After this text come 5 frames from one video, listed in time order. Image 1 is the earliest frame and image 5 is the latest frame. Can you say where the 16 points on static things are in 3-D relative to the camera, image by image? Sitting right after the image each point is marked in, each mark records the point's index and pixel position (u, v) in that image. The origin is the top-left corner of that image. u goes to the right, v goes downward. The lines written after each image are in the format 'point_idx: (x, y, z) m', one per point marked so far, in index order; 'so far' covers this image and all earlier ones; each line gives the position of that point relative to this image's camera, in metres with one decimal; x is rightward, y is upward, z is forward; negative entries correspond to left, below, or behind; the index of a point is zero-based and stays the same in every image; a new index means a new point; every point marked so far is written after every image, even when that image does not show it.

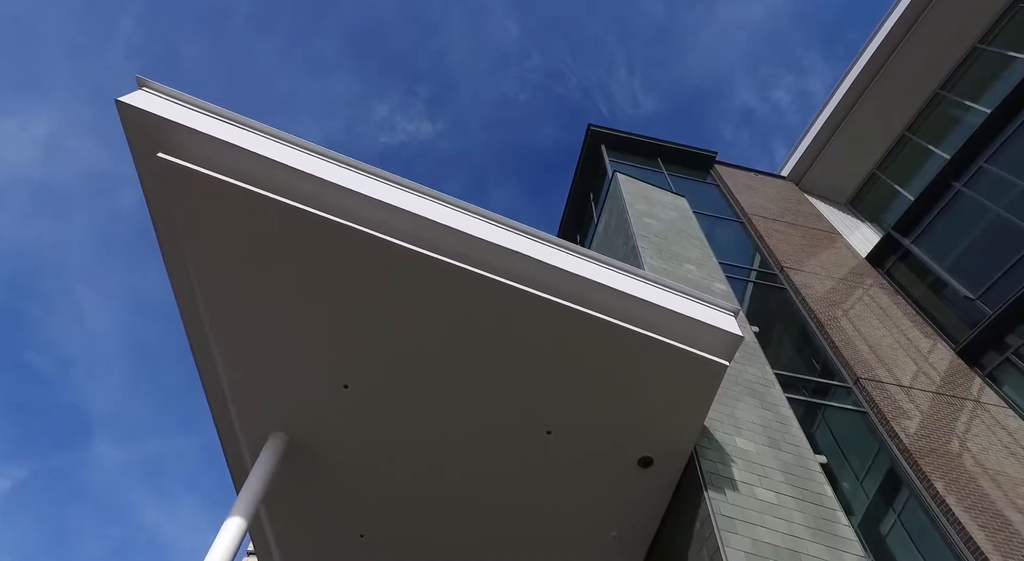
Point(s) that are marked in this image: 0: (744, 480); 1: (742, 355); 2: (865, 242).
0: (+3.1, -2.6, +7.7) m
1: (+4.3, -1.4, +10.7) m
2: (+11.6, +1.2, +19.1) m
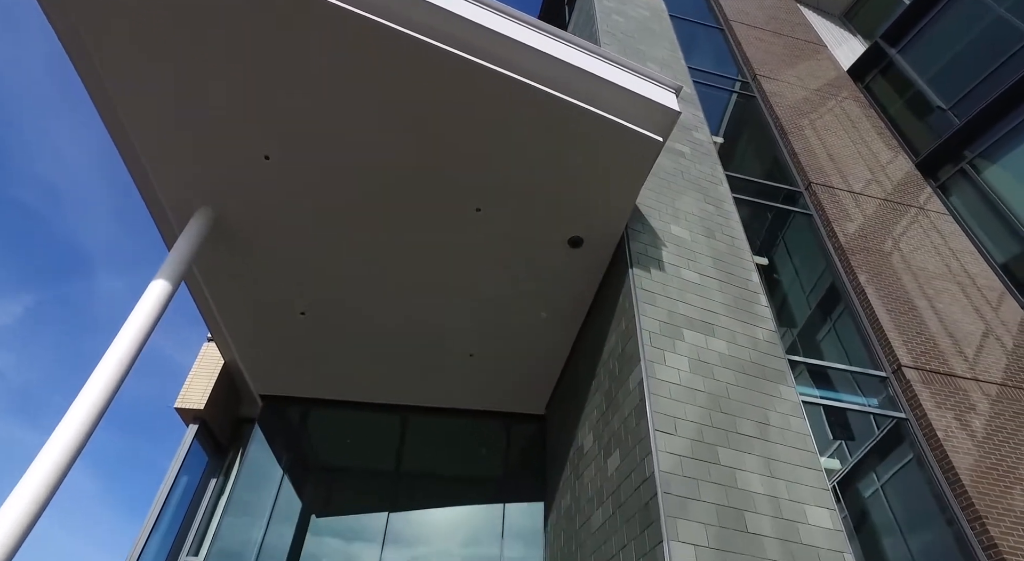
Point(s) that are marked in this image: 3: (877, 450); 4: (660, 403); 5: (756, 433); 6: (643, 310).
0: (+2.2, +0.2, +7.8) m
1: (+3.3, +2.3, +10.5) m
2: (+10.4, +7.0, +18.0) m
3: (+5.0, -2.4, +7.7) m
4: (+1.6, -1.3, +6.2) m
5: (+2.7, -1.7, +6.5) m
6: (+1.6, -0.4, +7.0) m
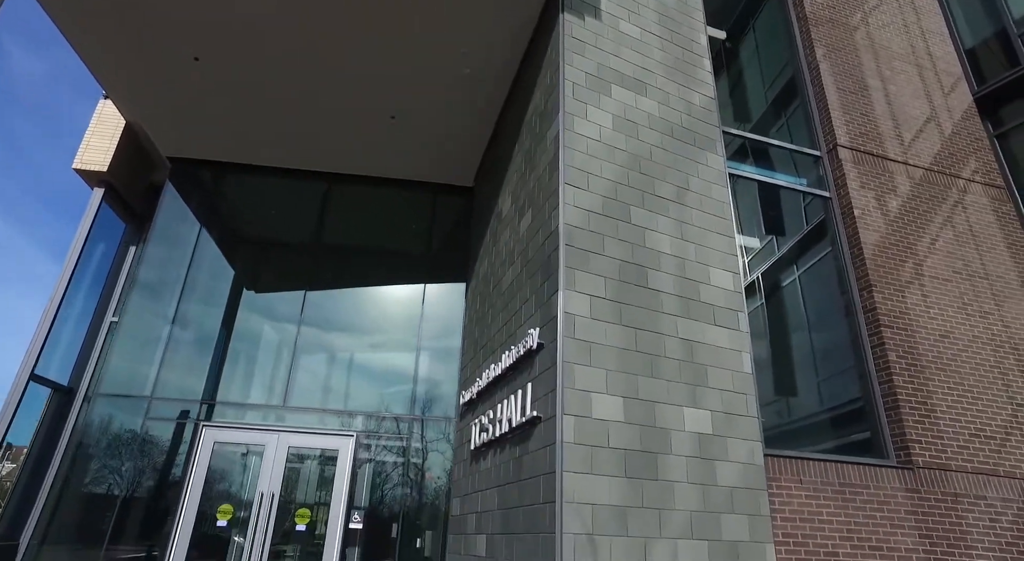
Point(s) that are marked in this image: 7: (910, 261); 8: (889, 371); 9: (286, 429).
0: (+1.2, +3.2, +6.9) m
1: (+2.3, +6.0, +8.7) m
2: (+9.2, +12.7, +14.8) m
3: (+3.9, +0.6, +7.8) m
4: (+0.6, +1.2, +5.8) m
5: (+1.7, +0.9, +6.3) m
6: (+0.6, +2.4, +6.2) m
7: (+5.2, +0.3, +7.5) m
8: (+4.4, -1.0, +6.7) m
9: (-3.3, -2.2, +8.6) m
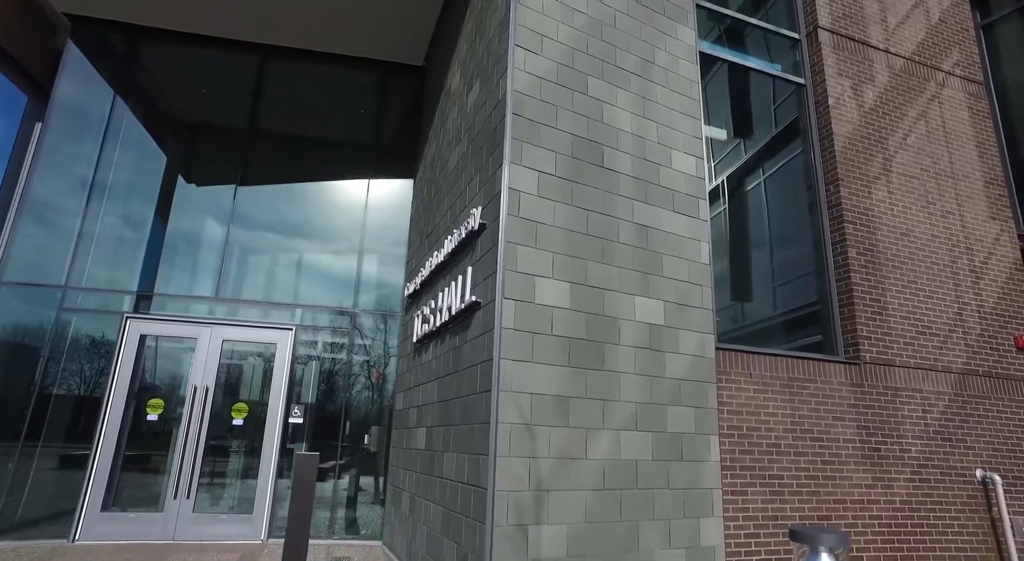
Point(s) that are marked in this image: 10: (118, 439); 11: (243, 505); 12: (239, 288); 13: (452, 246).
0: (+0.7, +4.4, +5.8) m
1: (+1.7, +7.4, +7.3) m
2: (+8.4, +14.9, +12.7) m
3: (+3.2, +1.9, +7.3) m
4: (+0.1, +2.3, +5.0) m
5: (+1.2, +2.0, +5.6) m
6: (+0.1, +3.5, +5.3) m
7: (+4.6, +1.5, +7.2) m
8: (+3.8, +0.1, +6.6) m
9: (-4.1, -0.6, +8.1) m
10: (-5.1, -2.0, +7.5) m
11: (-3.3, -2.8, +7.3) m
12: (-3.9, -0.1, +8.4) m
13: (-0.6, +0.3, +5.5) m
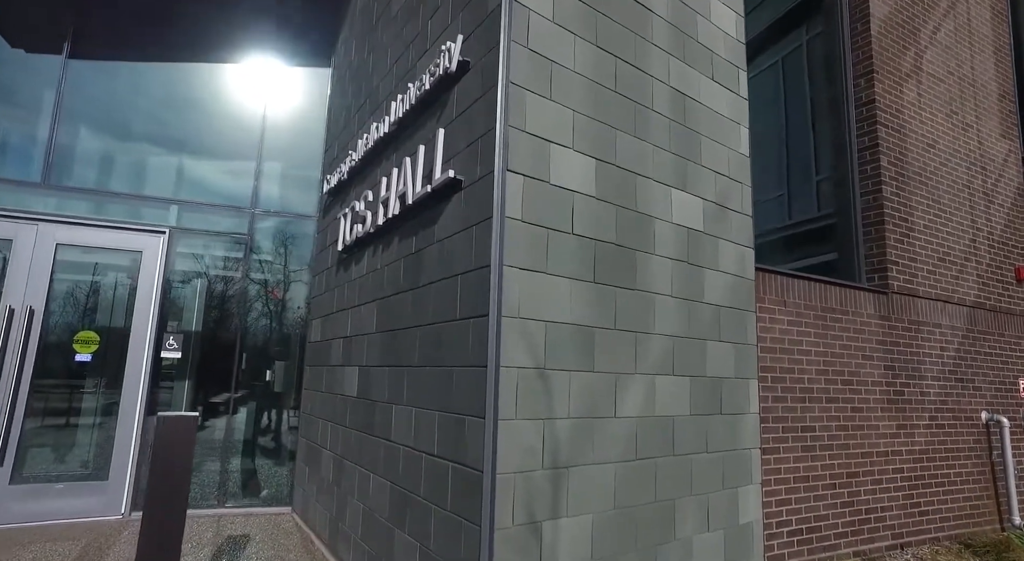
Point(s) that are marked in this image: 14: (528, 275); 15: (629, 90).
0: (+0.7, +5.2, +3.8) m
1: (+1.6, +8.3, +5.0) m
2: (+7.7, +16.2, +10.5) m
3: (+2.9, +2.9, +5.9) m
4: (+0.2, +3.0, +3.1) m
5: (+1.1, +2.8, +3.9) m
6: (+0.2, +4.2, +3.2) m
7: (+4.2, +2.4, +6.0) m
8: (+3.4, +1.0, +5.5) m
9: (-4.6, +0.6, +5.8) m
10: (-5.5, -0.9, +5.2) m
11: (-3.8, -1.7, +5.4) m
12: (-4.5, +1.1, +6.0) m
13: (-0.7, +1.1, +3.7) m
14: (+0.1, 0.0, +2.7) m
15: (+0.7, +1.1, +3.4) m
